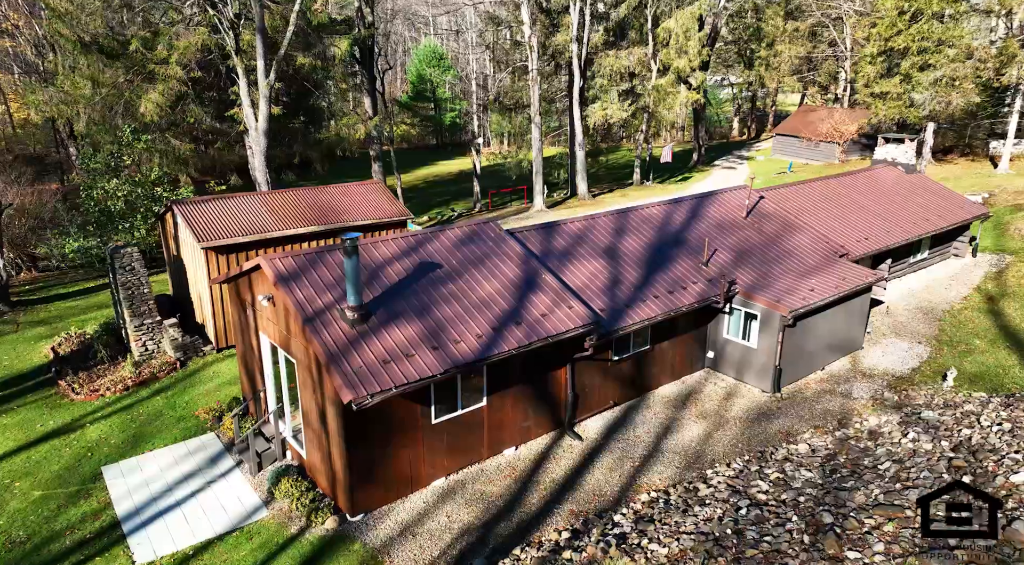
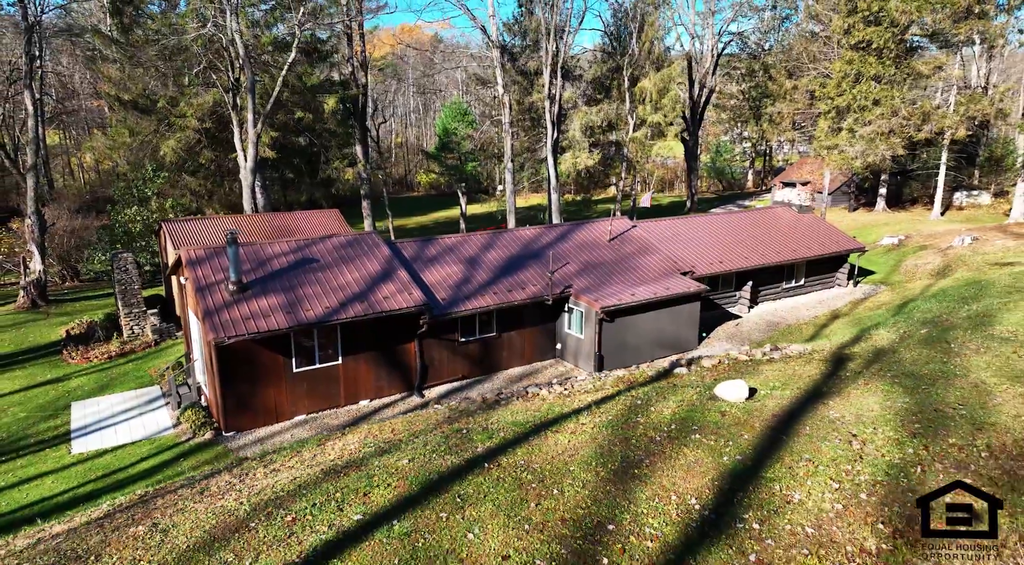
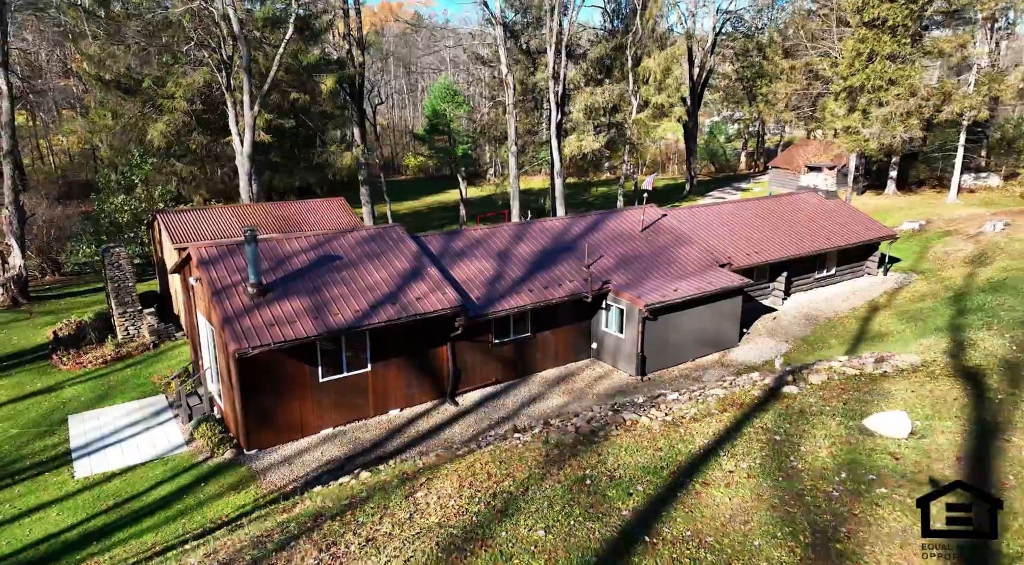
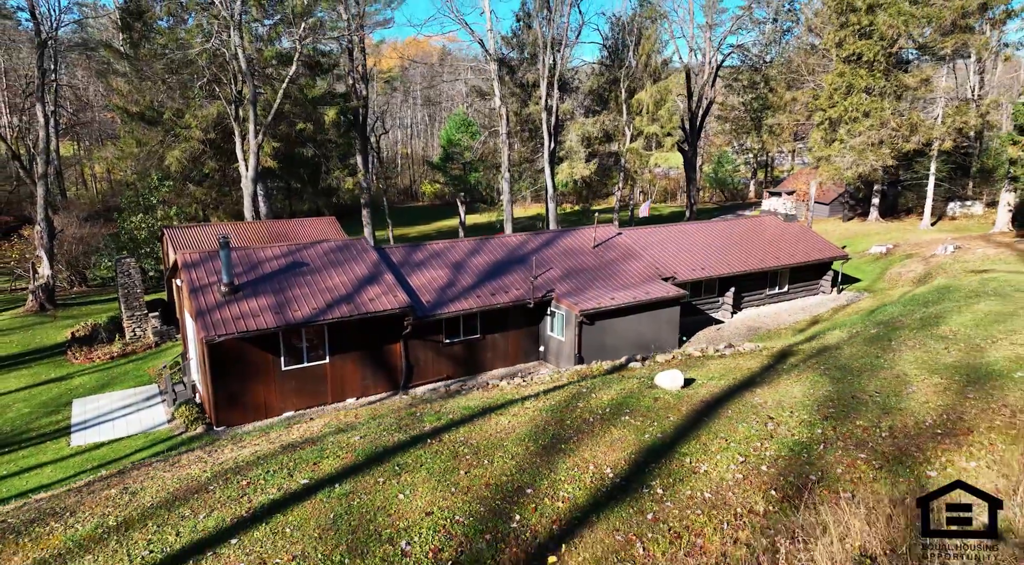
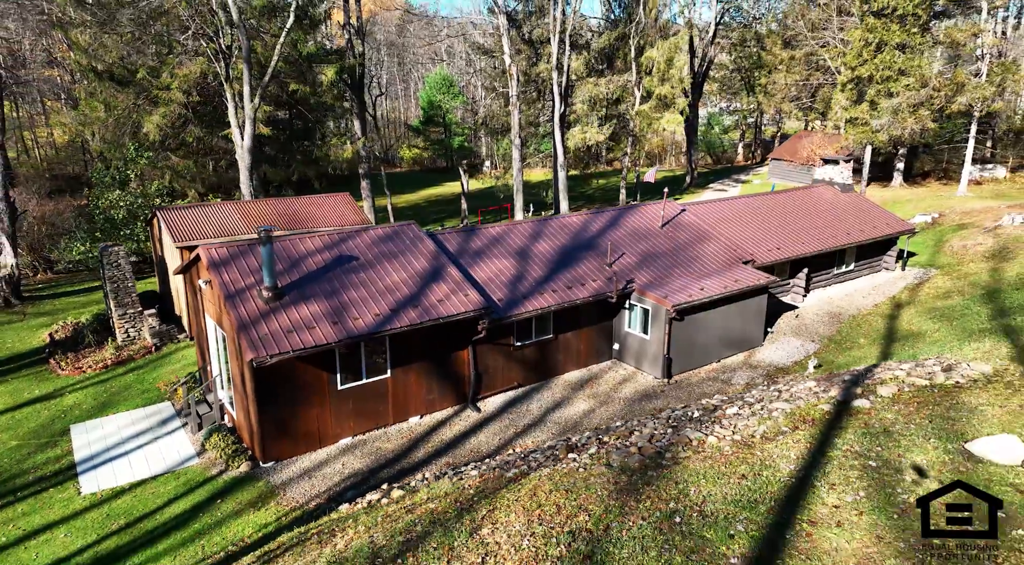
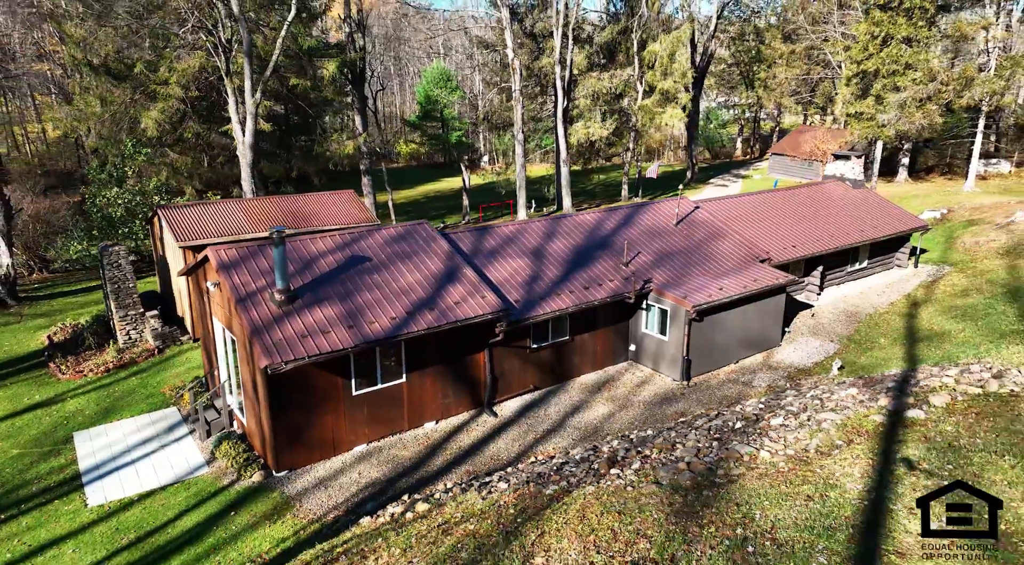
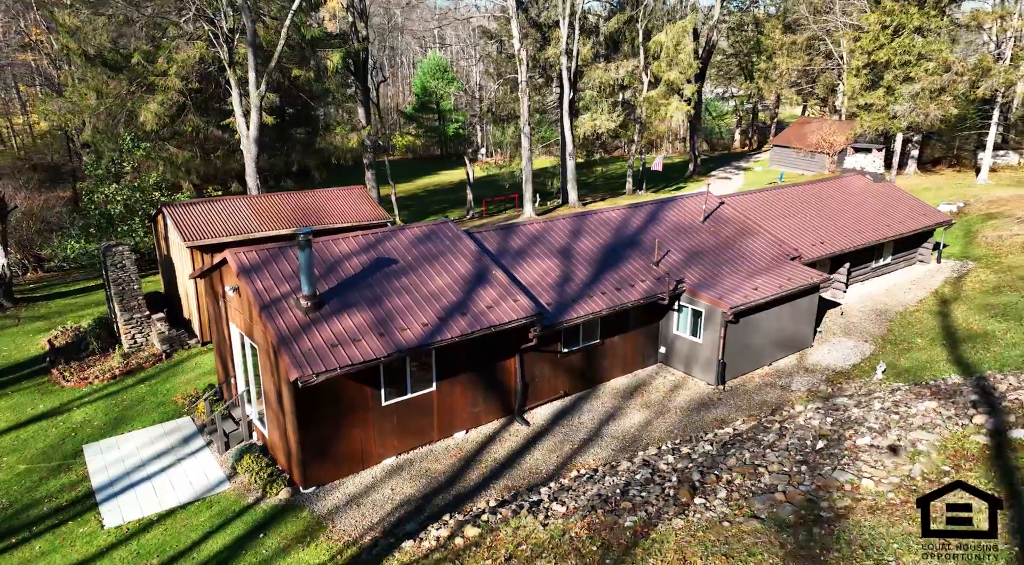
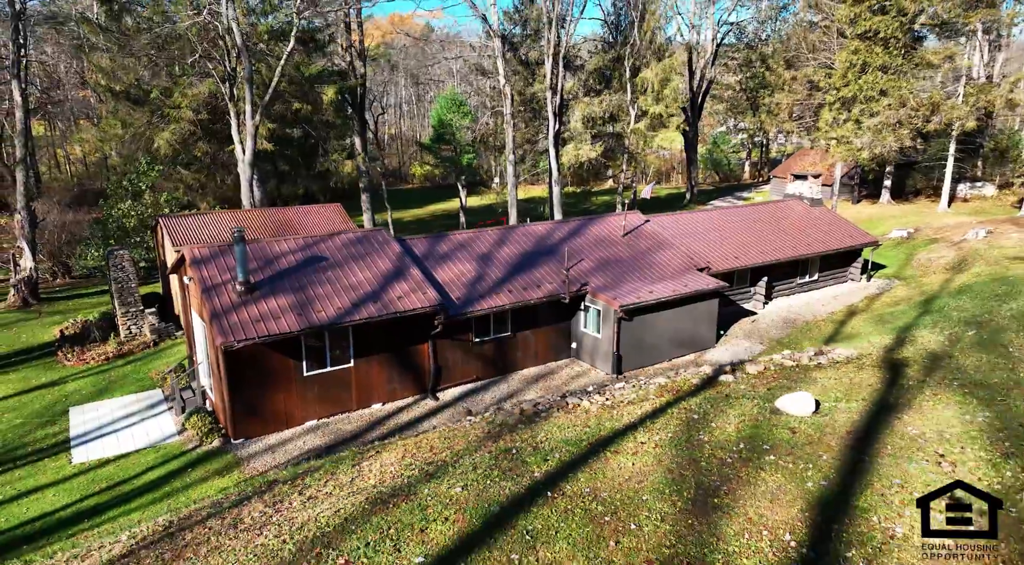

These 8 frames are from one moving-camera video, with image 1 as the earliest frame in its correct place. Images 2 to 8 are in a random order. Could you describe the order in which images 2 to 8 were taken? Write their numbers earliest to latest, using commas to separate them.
7, 6, 5, 3, 8, 2, 4
